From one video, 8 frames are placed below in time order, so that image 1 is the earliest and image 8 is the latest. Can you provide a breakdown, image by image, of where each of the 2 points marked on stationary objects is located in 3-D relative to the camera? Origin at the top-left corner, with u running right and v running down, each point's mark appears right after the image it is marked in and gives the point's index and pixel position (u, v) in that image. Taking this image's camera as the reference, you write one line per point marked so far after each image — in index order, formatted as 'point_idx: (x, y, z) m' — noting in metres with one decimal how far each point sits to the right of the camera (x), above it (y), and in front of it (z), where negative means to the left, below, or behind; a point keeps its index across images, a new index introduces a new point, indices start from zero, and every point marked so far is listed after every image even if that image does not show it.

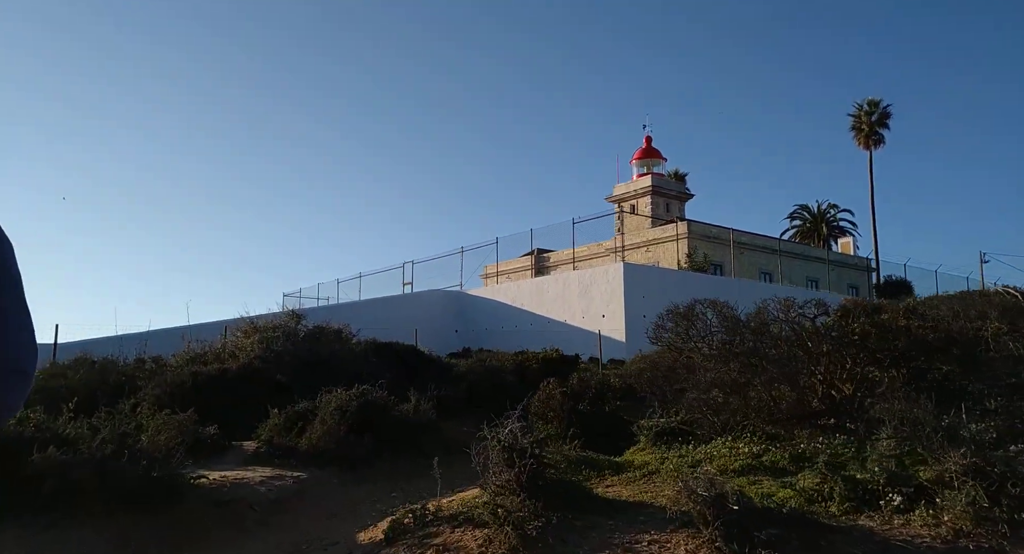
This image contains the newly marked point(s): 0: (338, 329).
0: (-4.2, -1.3, +18.7) m
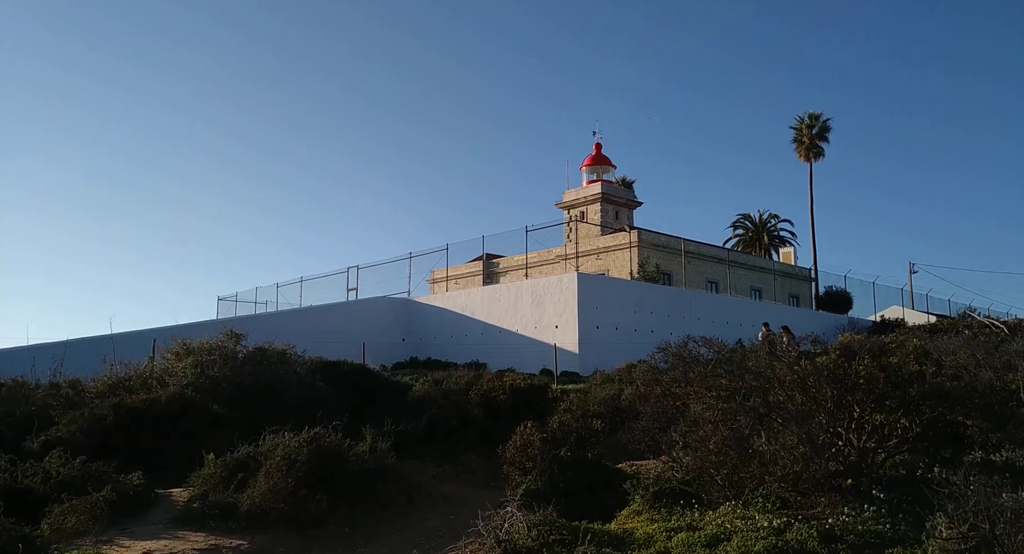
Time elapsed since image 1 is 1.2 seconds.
0: (-5.2, -1.6, +17.3) m
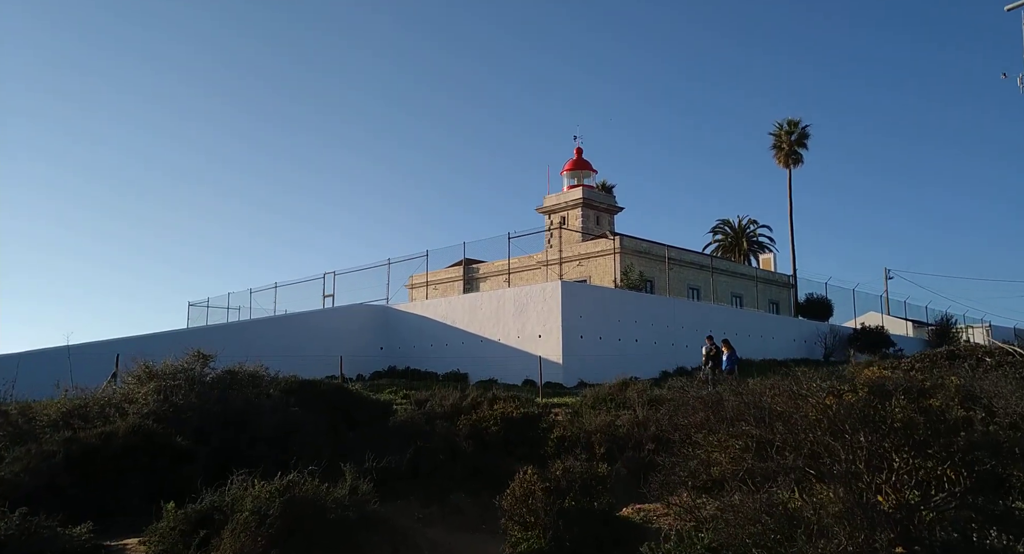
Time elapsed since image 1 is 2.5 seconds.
0: (-5.4, -1.9, +16.2) m
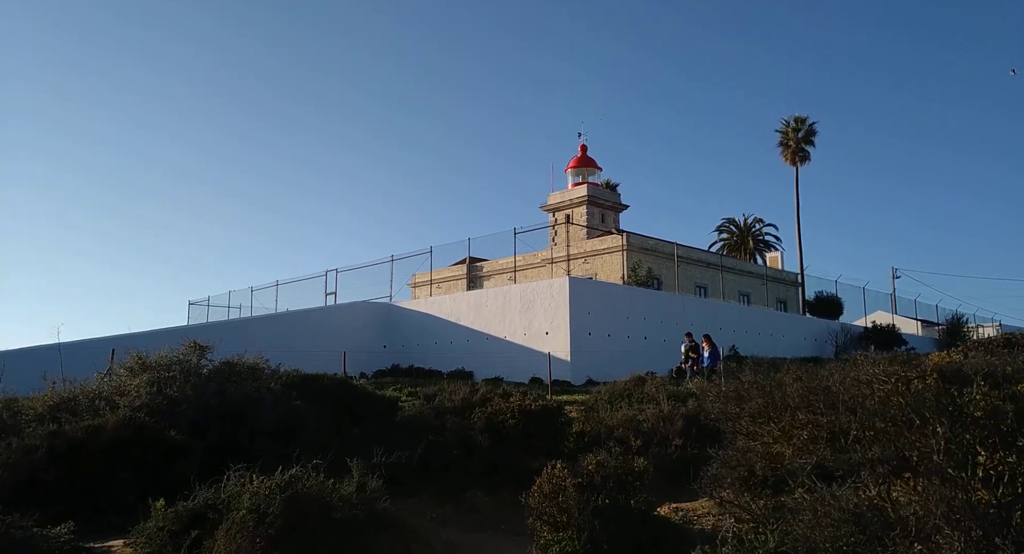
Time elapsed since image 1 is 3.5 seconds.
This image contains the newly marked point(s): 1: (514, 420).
0: (-5.2, -1.7, +15.3) m
1: (0.0, -2.1, +11.4) m
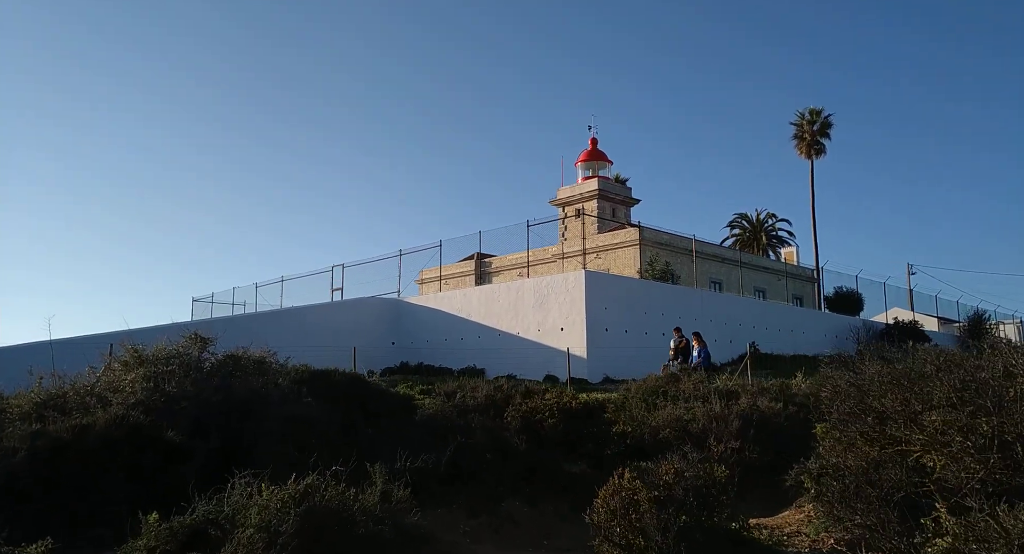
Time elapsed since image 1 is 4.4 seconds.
0: (-4.6, -1.4, +14.1) m
1: (+0.5, -1.9, +10.2) m
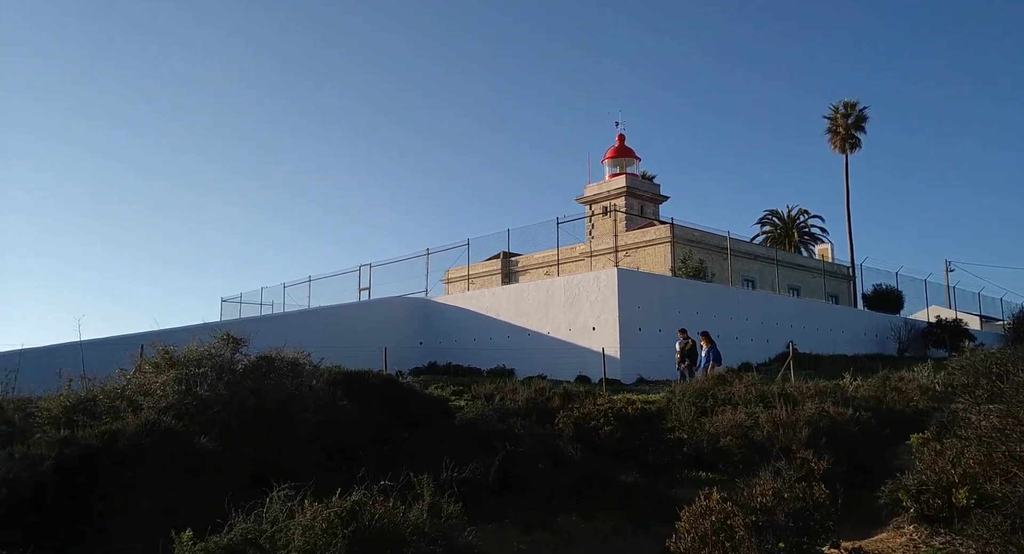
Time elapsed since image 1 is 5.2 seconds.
0: (-3.9, -1.4, +13.6) m
1: (+1.2, -1.8, +9.5) m
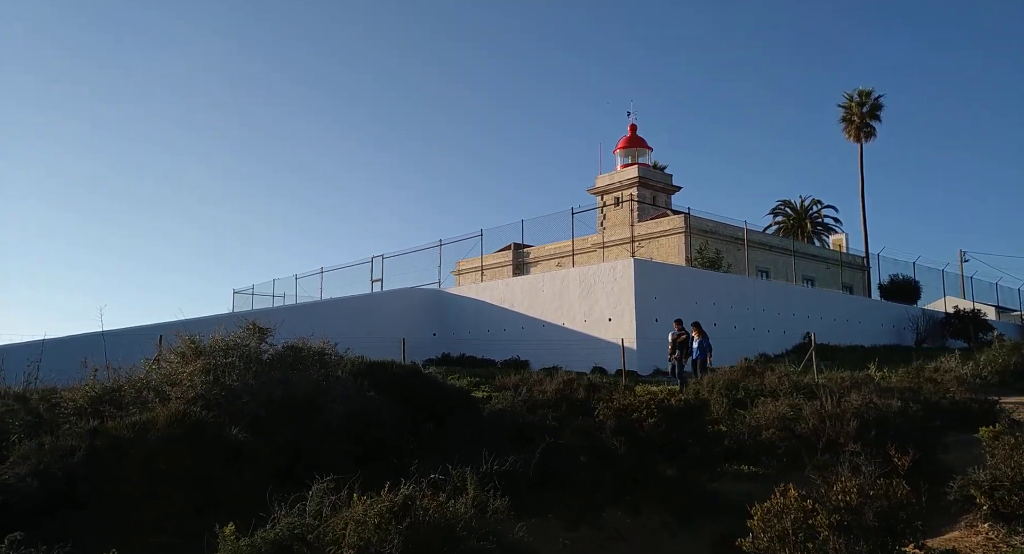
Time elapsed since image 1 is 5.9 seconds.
0: (-3.4, -1.2, +13.4) m
1: (+1.6, -1.7, +9.3) m
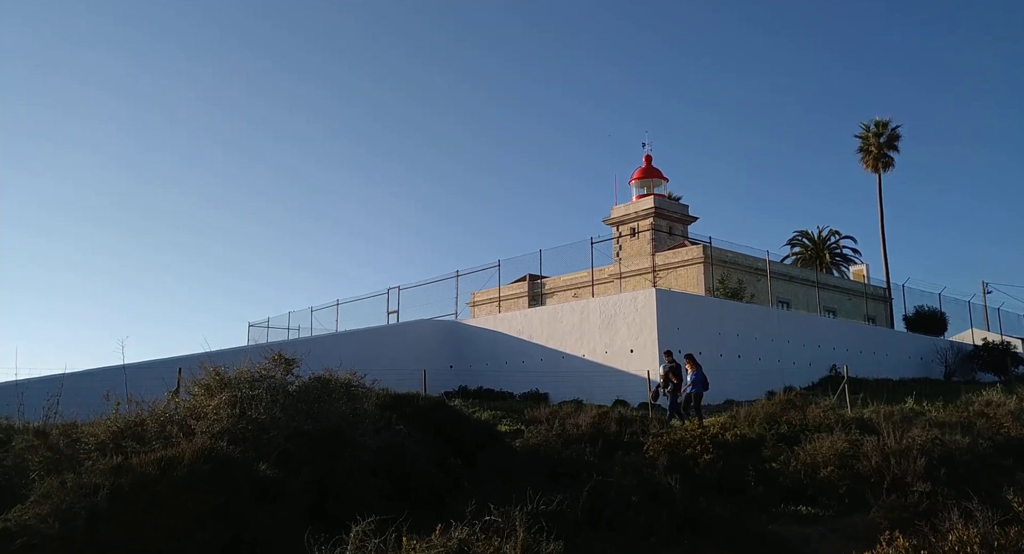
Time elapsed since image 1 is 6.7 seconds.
0: (-2.8, -1.7, +12.9) m
1: (+2.1, -2.0, +8.7) m
